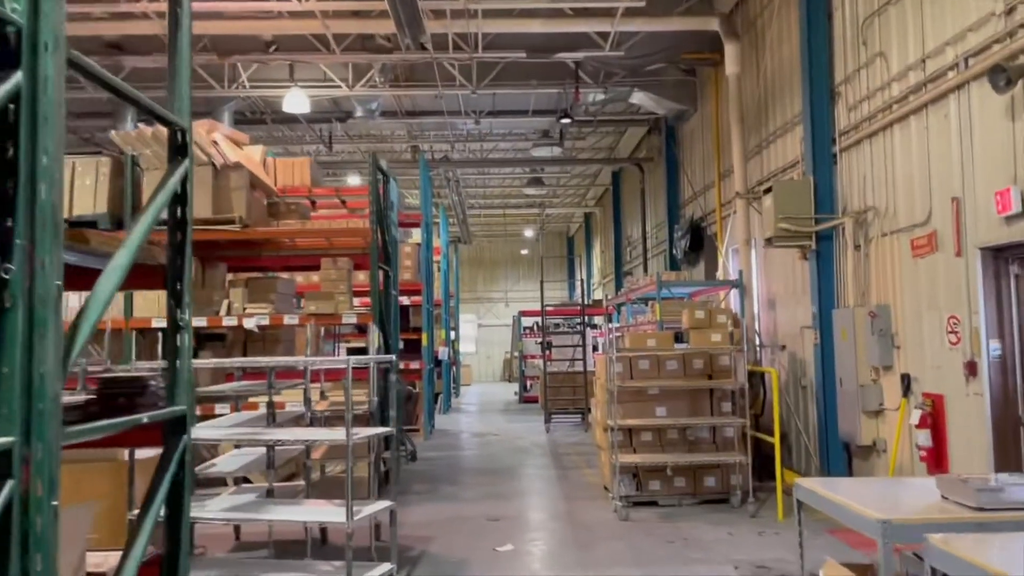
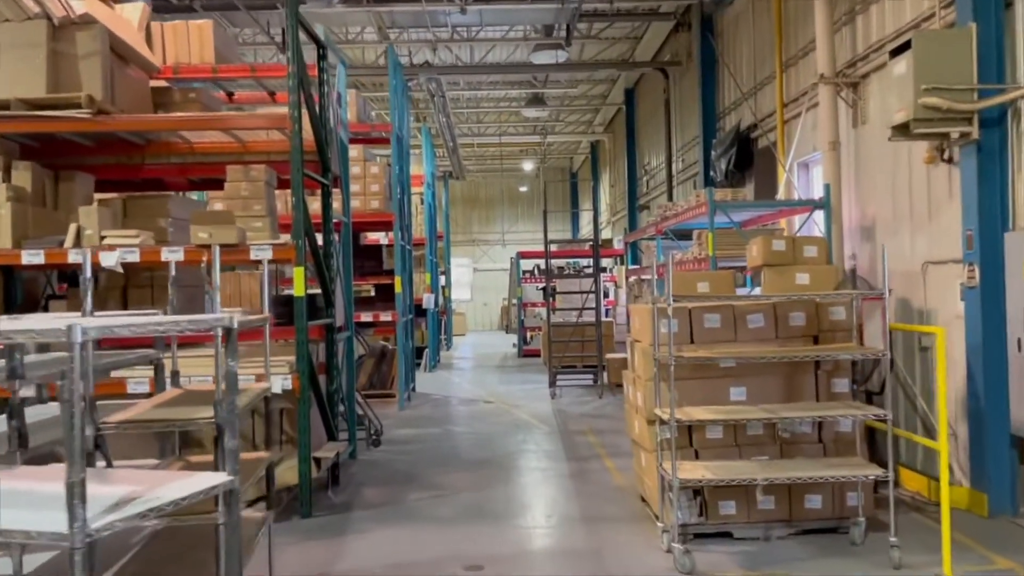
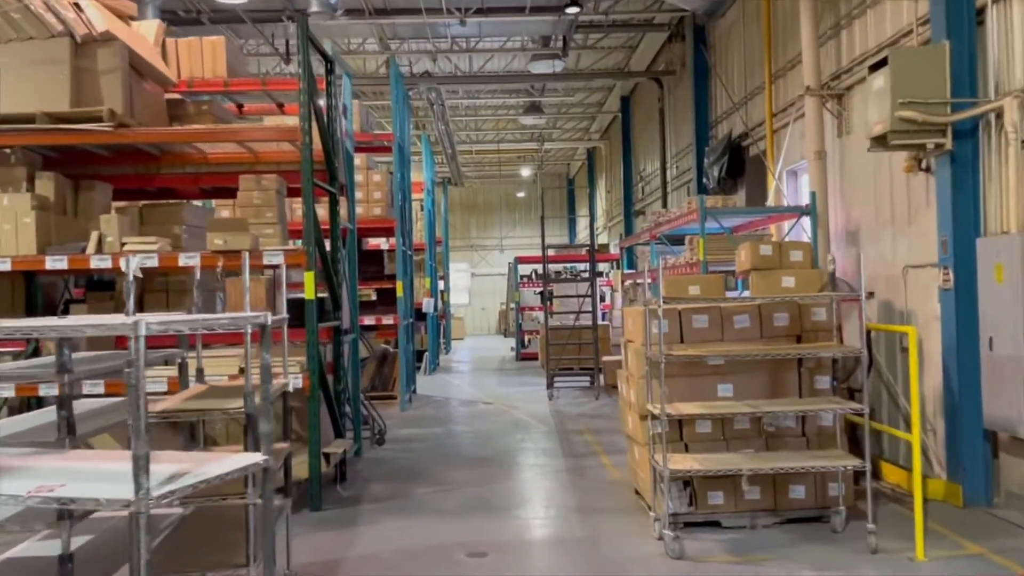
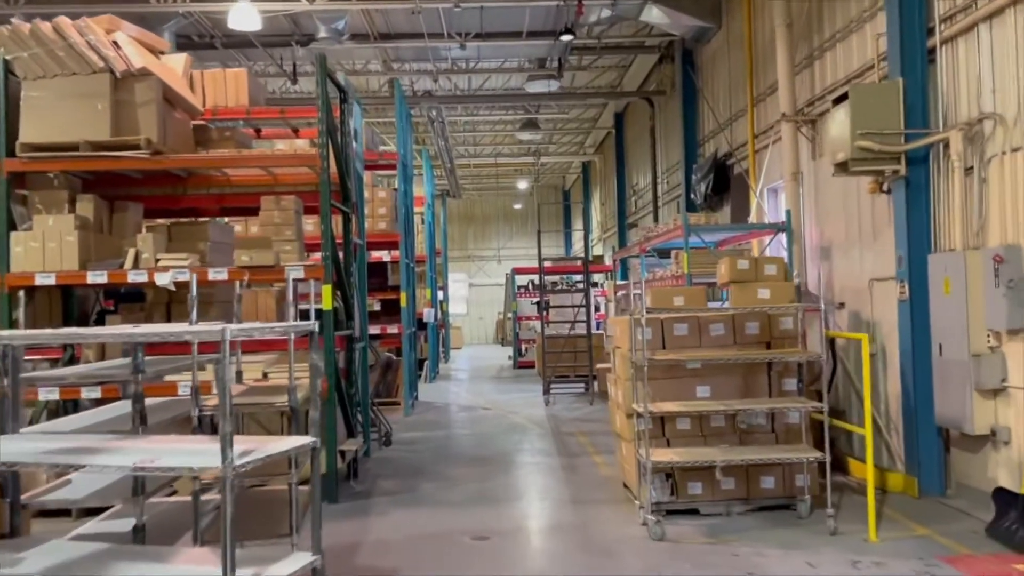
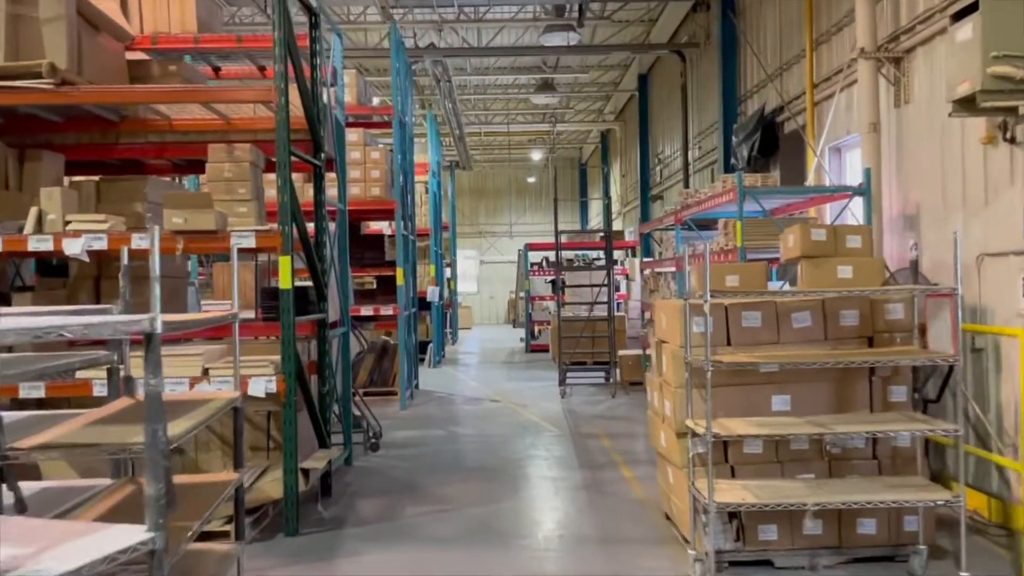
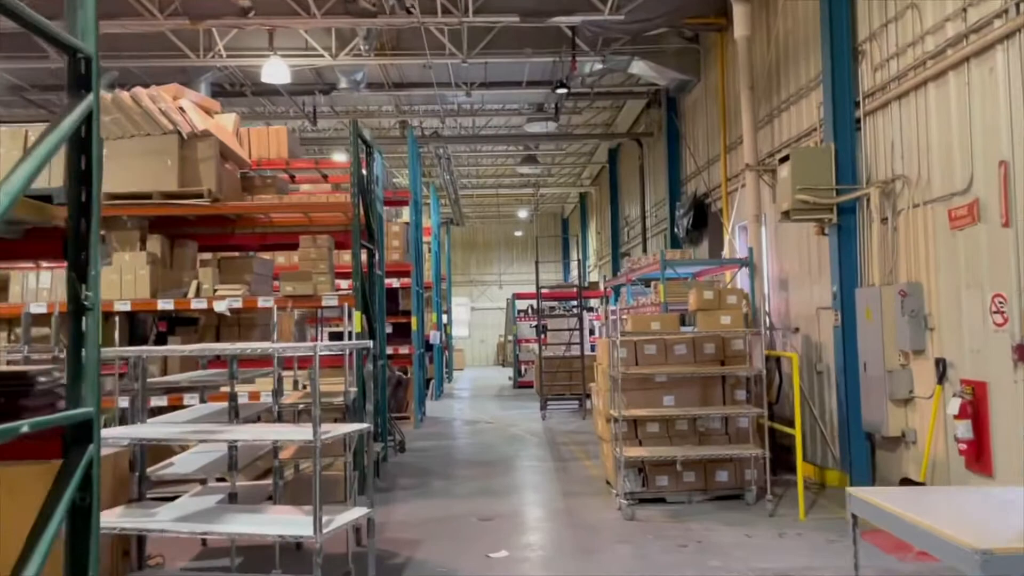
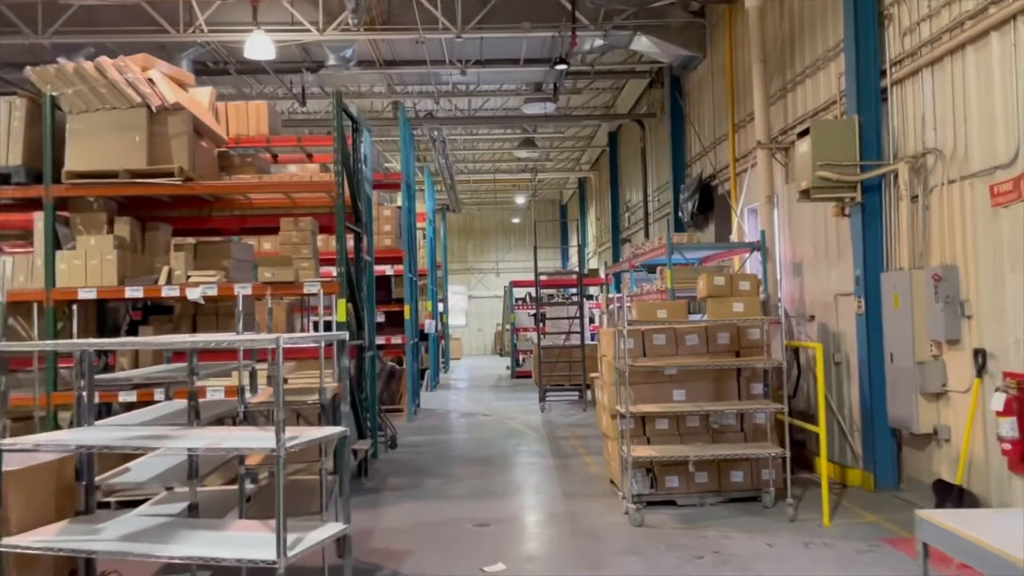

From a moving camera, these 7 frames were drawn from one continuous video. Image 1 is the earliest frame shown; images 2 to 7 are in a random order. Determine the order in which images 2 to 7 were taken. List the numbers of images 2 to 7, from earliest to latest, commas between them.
6, 7, 4, 3, 2, 5
